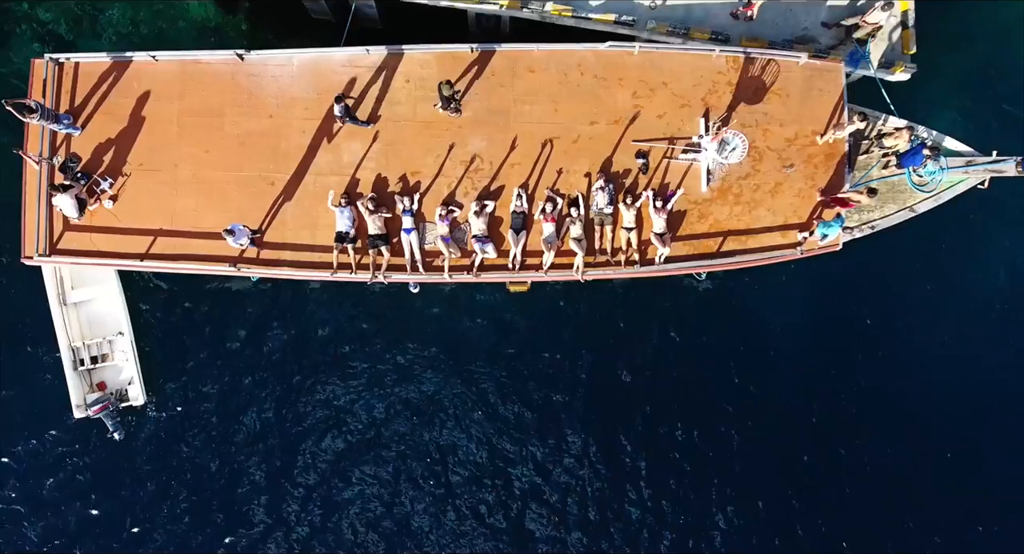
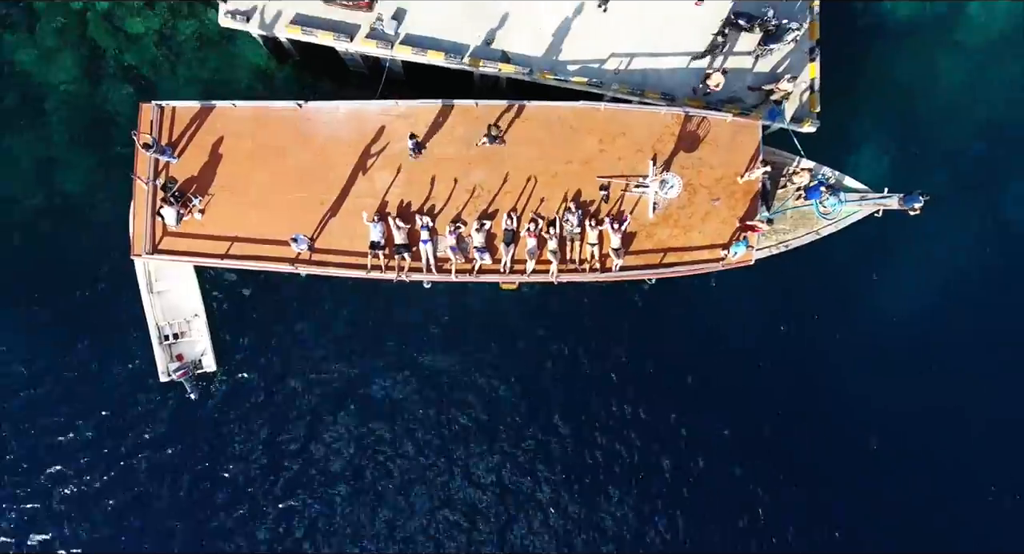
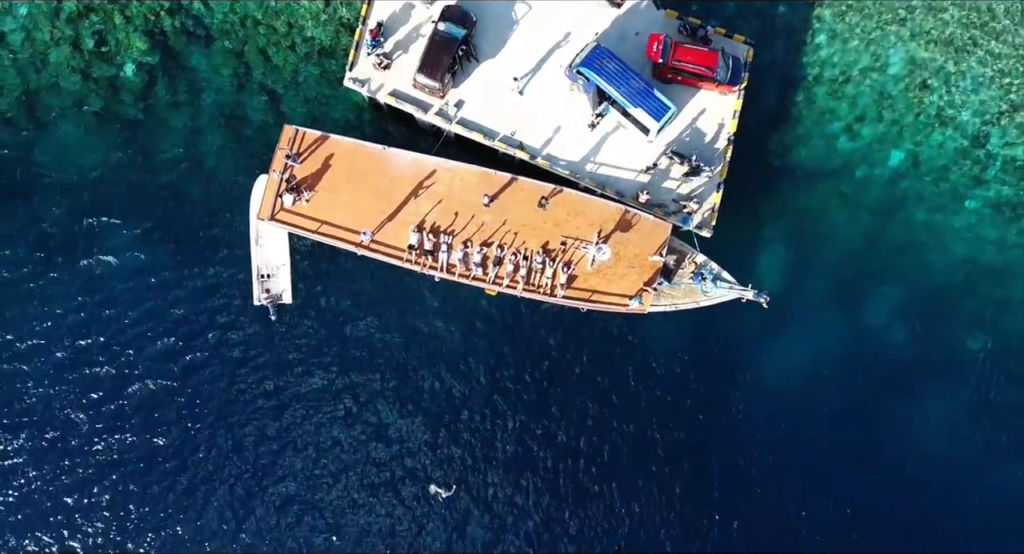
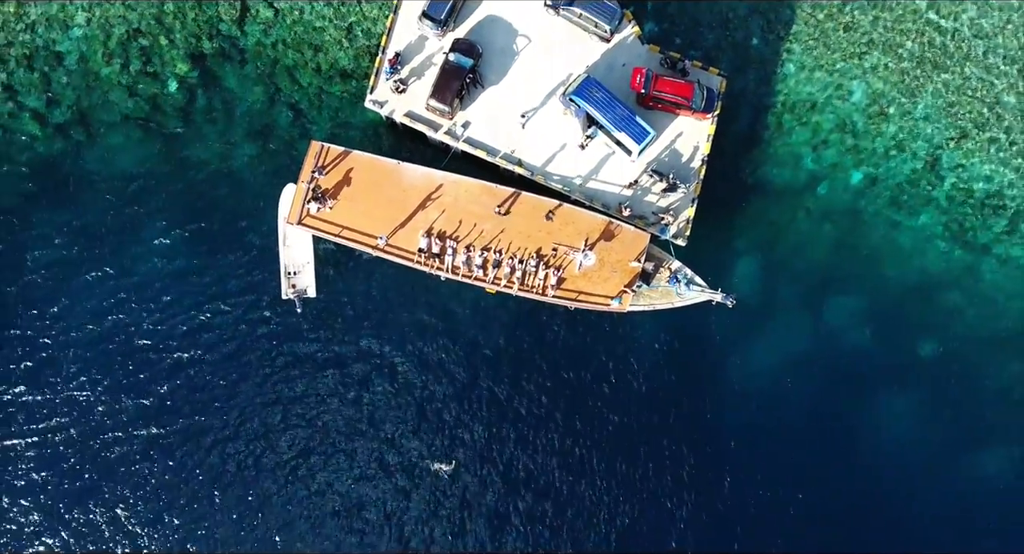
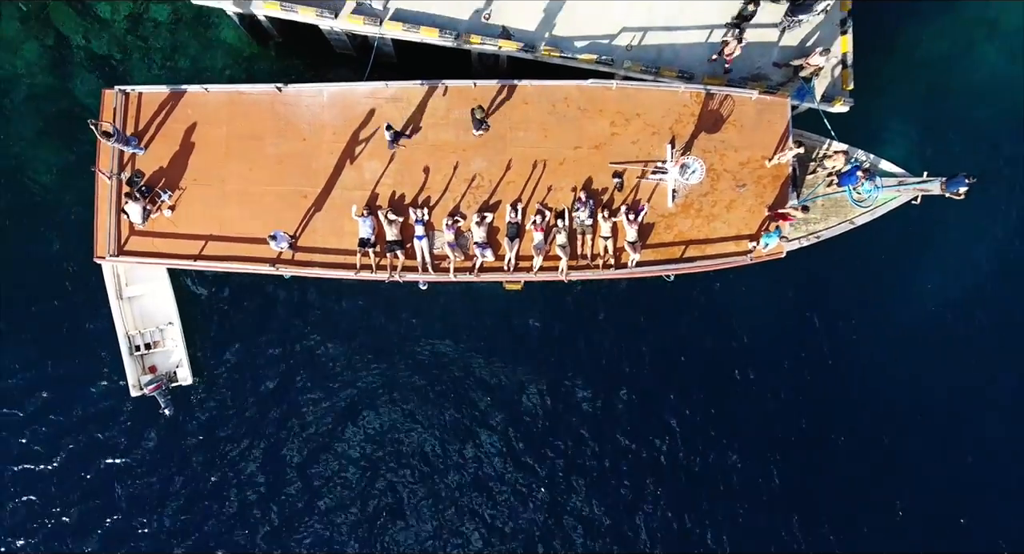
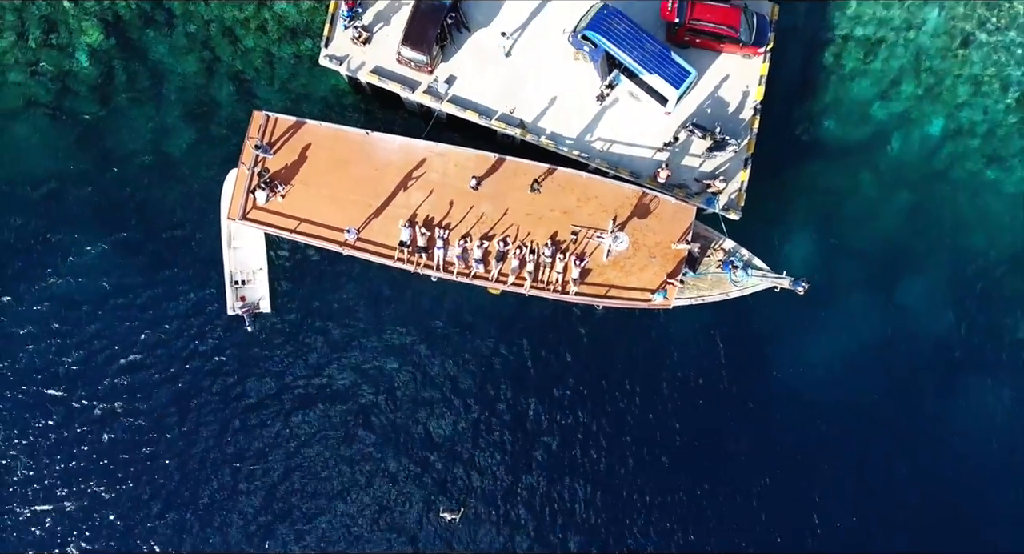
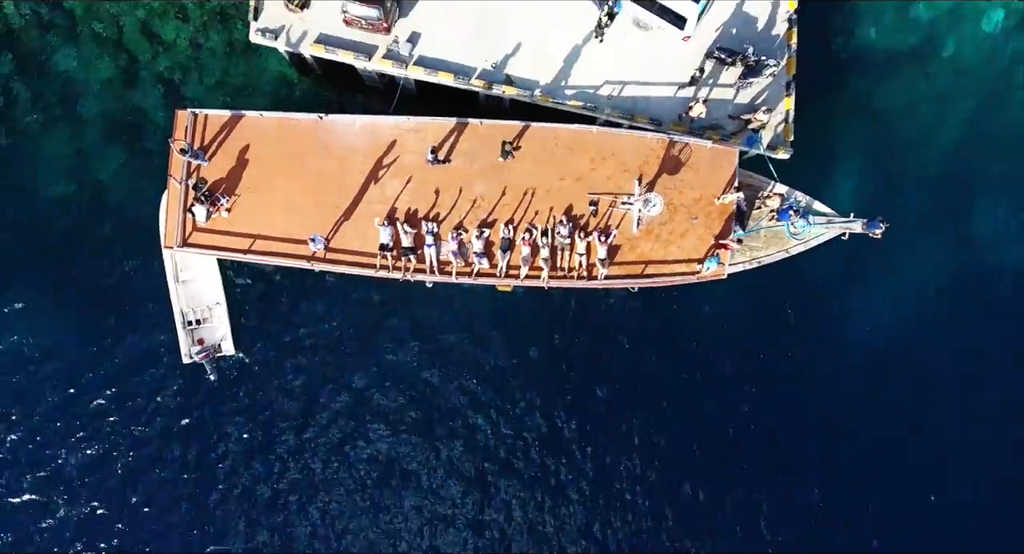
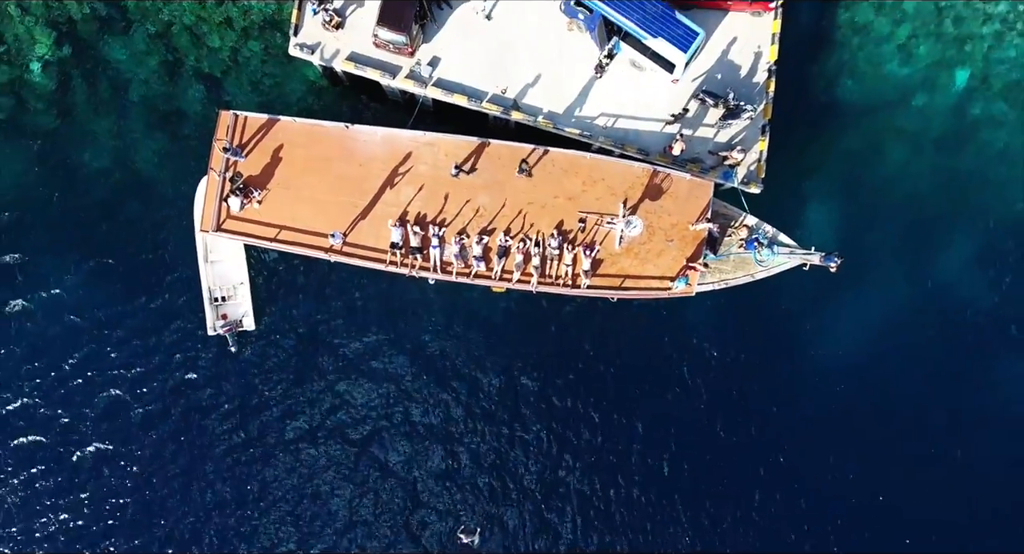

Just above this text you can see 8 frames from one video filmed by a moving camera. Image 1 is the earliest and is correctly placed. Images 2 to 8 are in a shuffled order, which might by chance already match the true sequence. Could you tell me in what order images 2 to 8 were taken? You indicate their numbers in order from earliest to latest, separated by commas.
5, 2, 7, 8, 6, 3, 4
